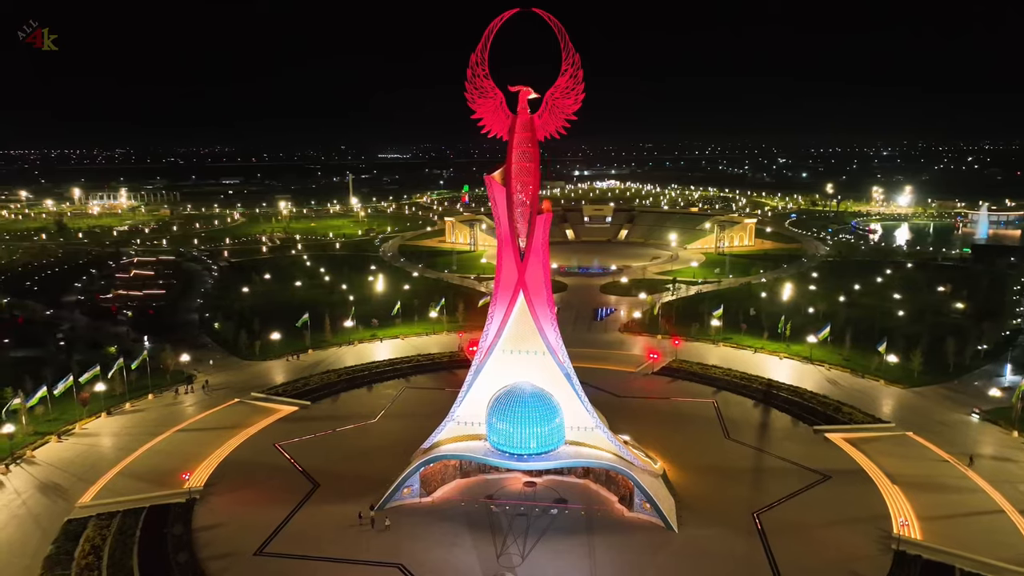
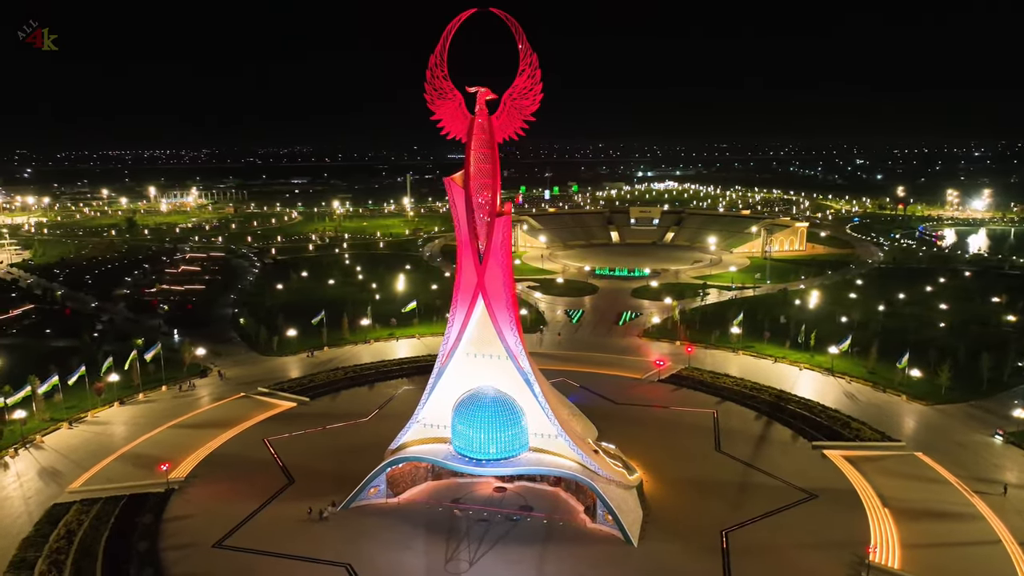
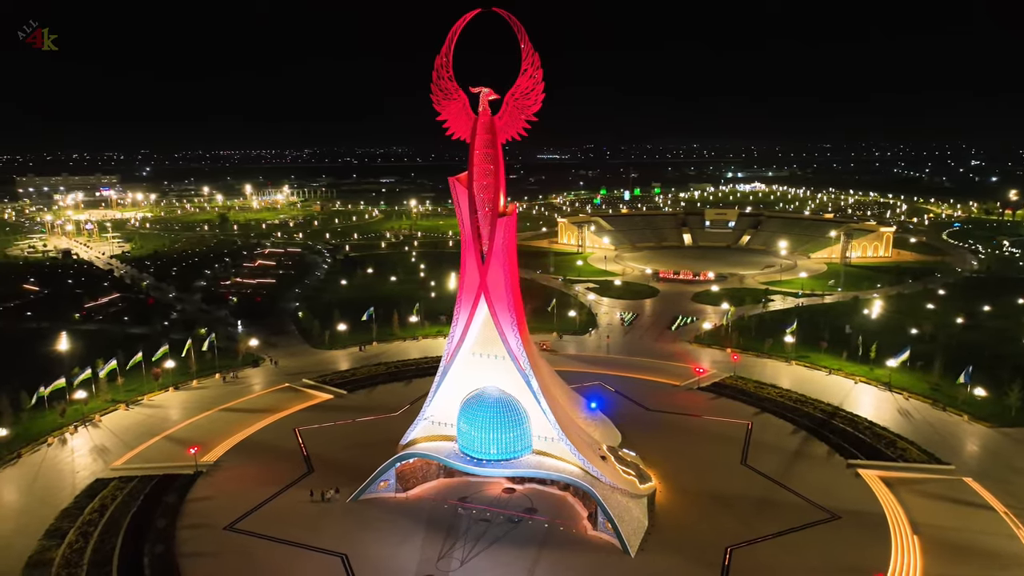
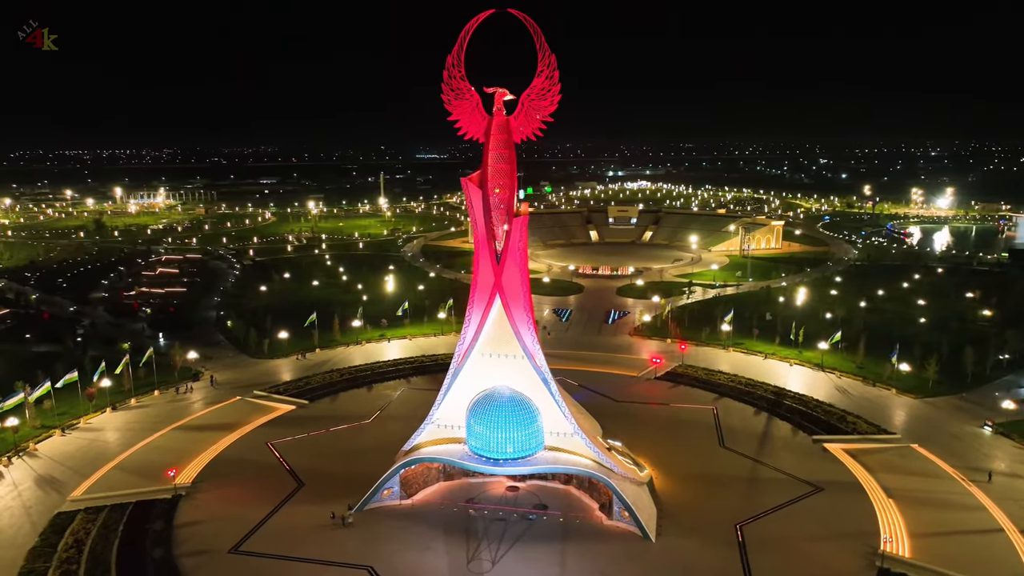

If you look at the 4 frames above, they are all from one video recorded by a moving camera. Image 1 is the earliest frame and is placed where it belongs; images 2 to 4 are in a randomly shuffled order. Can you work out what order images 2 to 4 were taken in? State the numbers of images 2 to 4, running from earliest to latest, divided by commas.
4, 2, 3
